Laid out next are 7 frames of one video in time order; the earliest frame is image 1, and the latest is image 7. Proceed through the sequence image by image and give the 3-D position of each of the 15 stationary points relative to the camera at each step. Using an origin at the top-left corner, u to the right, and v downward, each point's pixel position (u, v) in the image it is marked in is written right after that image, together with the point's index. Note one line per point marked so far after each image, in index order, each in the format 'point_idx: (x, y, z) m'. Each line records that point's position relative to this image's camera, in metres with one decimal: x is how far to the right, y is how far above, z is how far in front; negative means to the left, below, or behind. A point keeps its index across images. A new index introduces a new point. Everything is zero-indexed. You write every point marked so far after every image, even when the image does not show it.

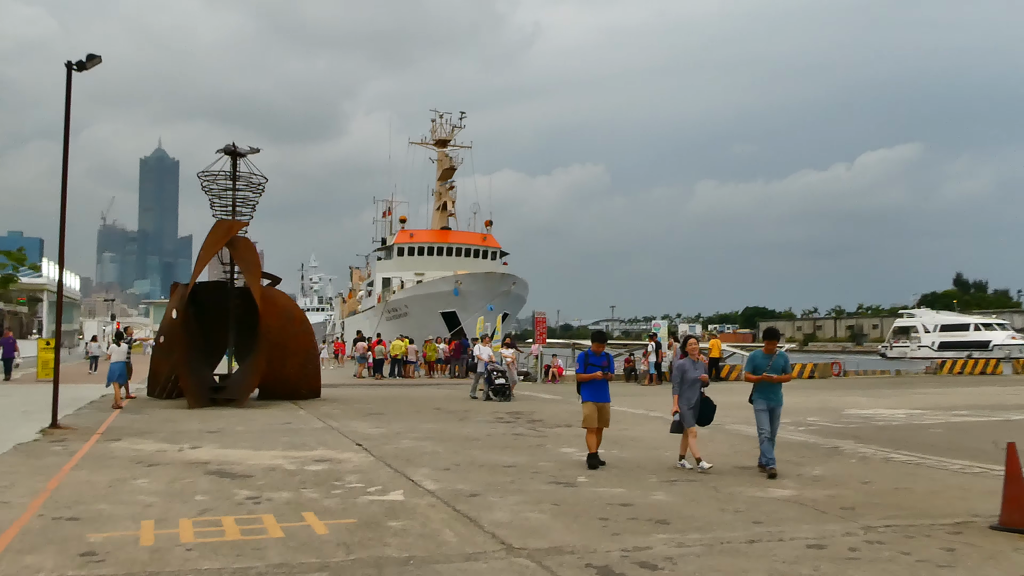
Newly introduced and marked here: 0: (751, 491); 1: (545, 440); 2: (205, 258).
0: (+1.7, -1.5, +7.1) m
1: (+0.4, -1.7, +10.8) m
2: (-4.9, +0.5, +15.7) m
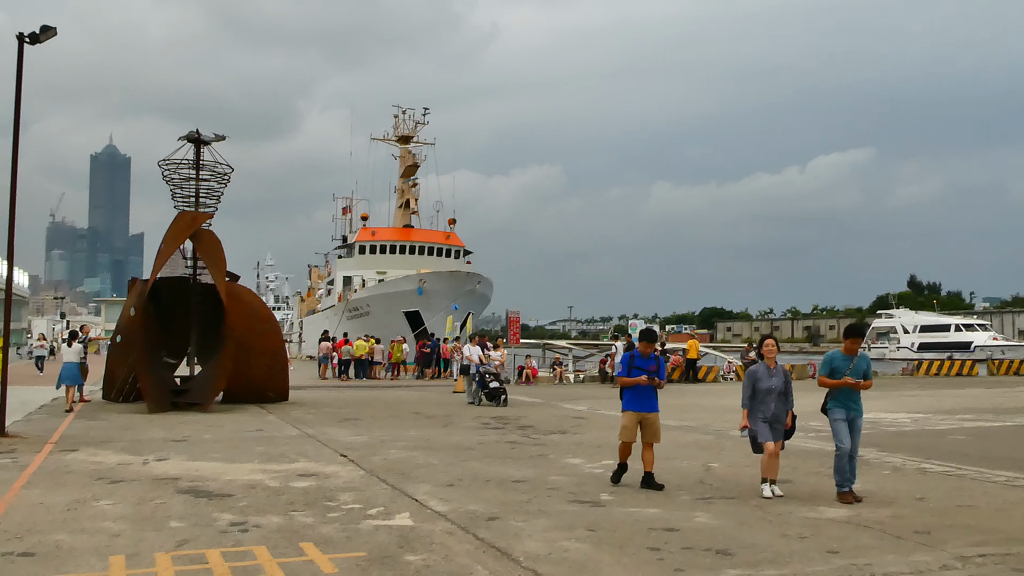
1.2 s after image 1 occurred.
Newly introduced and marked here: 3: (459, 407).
0: (+1.9, -1.4, +6.3) m
1: (+0.3, -1.6, +10.0) m
2: (-5.2, +0.5, +14.6) m
3: (-0.8, -1.8, +15.0) m
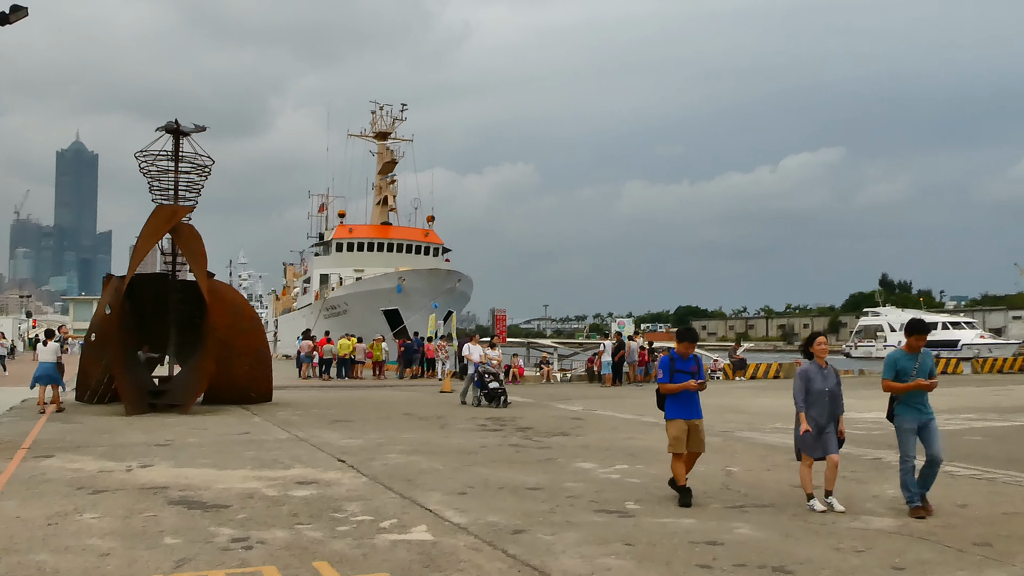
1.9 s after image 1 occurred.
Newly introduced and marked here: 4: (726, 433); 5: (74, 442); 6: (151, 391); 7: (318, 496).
0: (+2.0, -1.4, +5.9) m
1: (+0.4, -1.6, +9.5) m
2: (-5.2, +0.6, +14.0) m
3: (-0.9, -1.8, +14.5) m
4: (+2.5, -1.7, +11.3) m
5: (-4.4, -1.5, +9.8) m
6: (-5.4, -1.5, +14.7) m
7: (-1.3, -1.4, +6.7) m
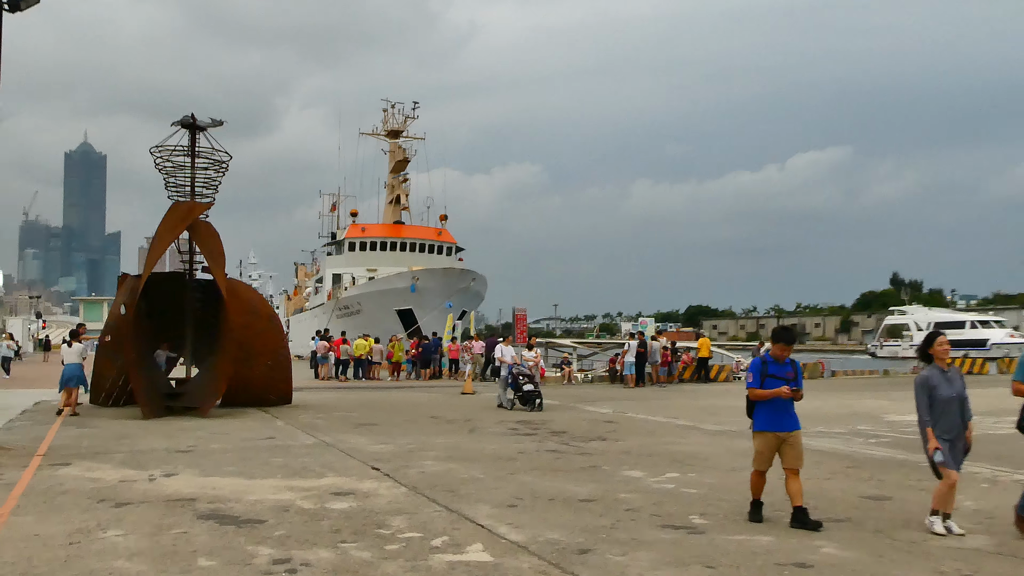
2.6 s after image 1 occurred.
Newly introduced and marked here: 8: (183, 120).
0: (+2.3, -1.4, +5.4) m
1: (+0.7, -1.6, +9.0) m
2: (-4.8, +0.6, +13.5) m
3: (-0.5, -1.8, +14.1) m
4: (+2.8, -1.7, +10.8) m
5: (-4.0, -1.5, +9.3) m
6: (-5.0, -1.5, +14.2) m
7: (-1.0, -1.4, +6.2) m
8: (-5.0, +2.6, +15.0) m
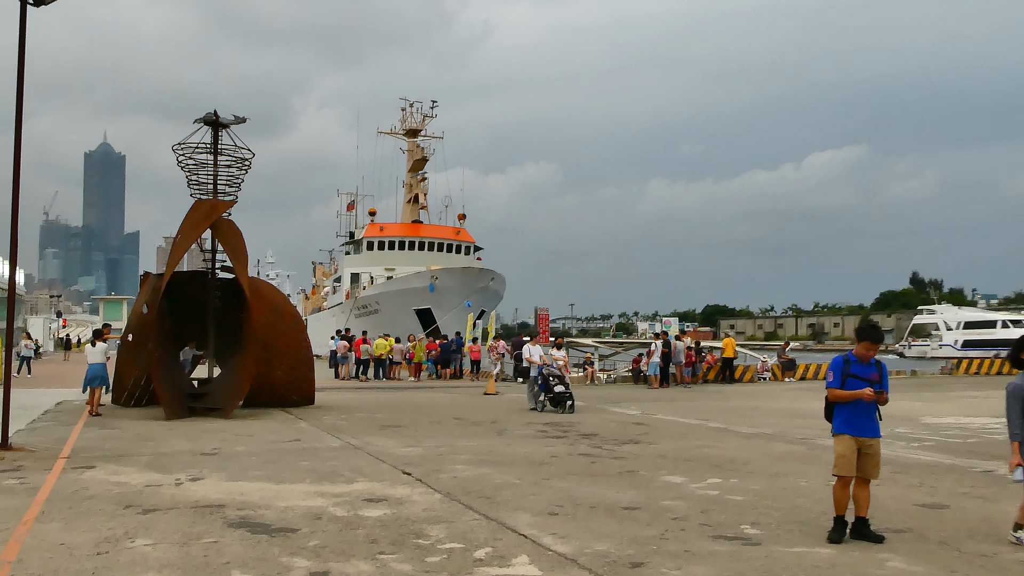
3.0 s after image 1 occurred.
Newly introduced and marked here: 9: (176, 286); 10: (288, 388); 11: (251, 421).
0: (+2.6, -1.4, +5.1) m
1: (+1.0, -1.6, +8.8) m
2: (-4.5, +0.6, +13.4) m
3: (-0.1, -1.8, +13.8) m
4: (+3.2, -1.6, +10.5) m
5: (-3.7, -1.5, +9.1) m
6: (-4.6, -1.5, +14.1) m
7: (-0.7, -1.4, +6.0) m
8: (-4.6, +2.6, +14.8) m
9: (-4.9, 0.0, +14.3) m
10: (-3.4, -1.5, +14.7) m
11: (-3.3, -1.7, +12.4) m
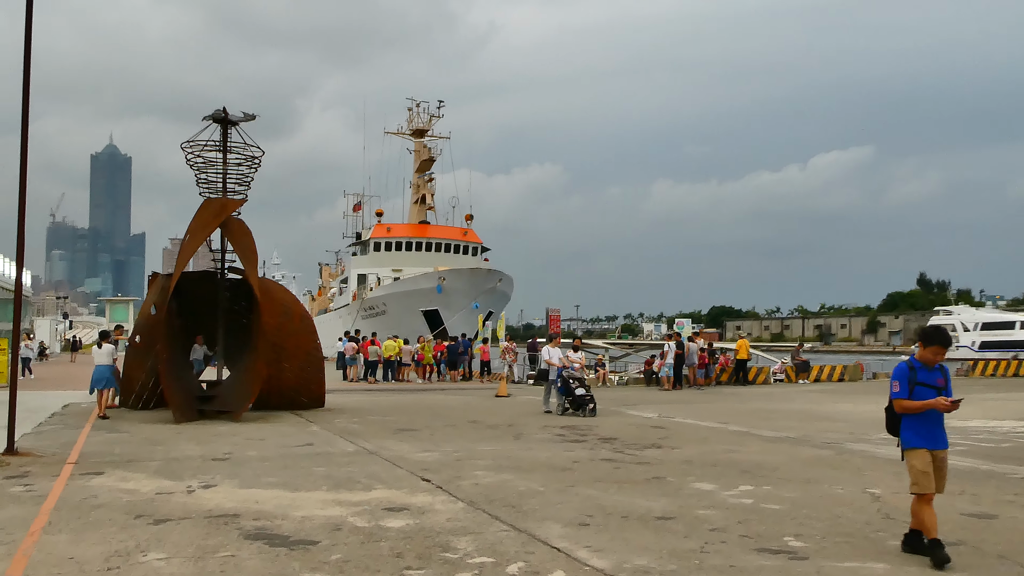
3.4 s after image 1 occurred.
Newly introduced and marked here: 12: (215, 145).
0: (+2.8, -1.4, +4.8) m
1: (+1.2, -1.6, +8.5) m
2: (-4.3, +0.6, +13.1) m
3: (+0.1, -1.8, +13.5) m
4: (+3.4, -1.6, +10.2) m
5: (-3.5, -1.5, +8.9) m
6: (-4.4, -1.5, +13.8) m
7: (-0.6, -1.4, +5.7) m
8: (-4.4, +2.6, +14.6) m
9: (-4.7, 0.0, +14.0) m
10: (-3.1, -1.5, +14.4) m
11: (-3.1, -1.7, +12.1) m
12: (-4.4, +2.1, +14.4) m
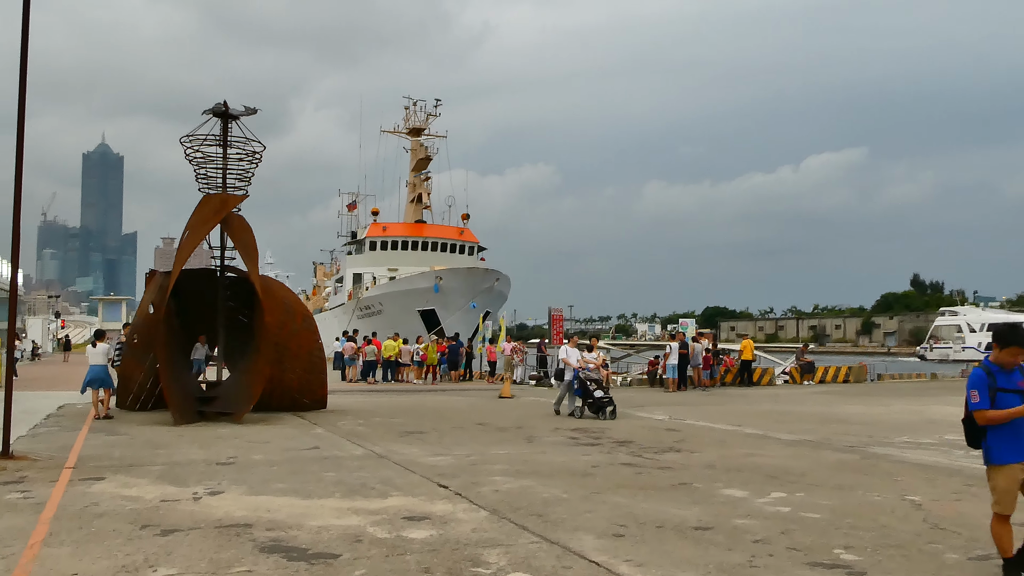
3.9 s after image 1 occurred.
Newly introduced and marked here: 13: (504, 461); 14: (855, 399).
0: (+2.9, -1.3, +4.5) m
1: (+1.4, -1.5, +8.1) m
2: (-4.1, +0.6, +12.7) m
3: (+0.2, -1.8, +13.2) m
4: (+3.5, -1.6, +9.9) m
5: (-3.4, -1.5, +8.5) m
6: (-4.3, -1.5, +13.4) m
7: (-0.4, -1.4, +5.4) m
8: (-4.3, +2.6, +14.2) m
9: (-4.6, +0.1, +13.6) m
10: (-3.0, -1.5, +14.1) m
11: (-3.0, -1.7, +11.8) m
12: (-4.3, +2.1, +14.0) m
13: (-0.1, -1.6, +8.8) m
14: (+6.6, -2.1, +18.9) m
